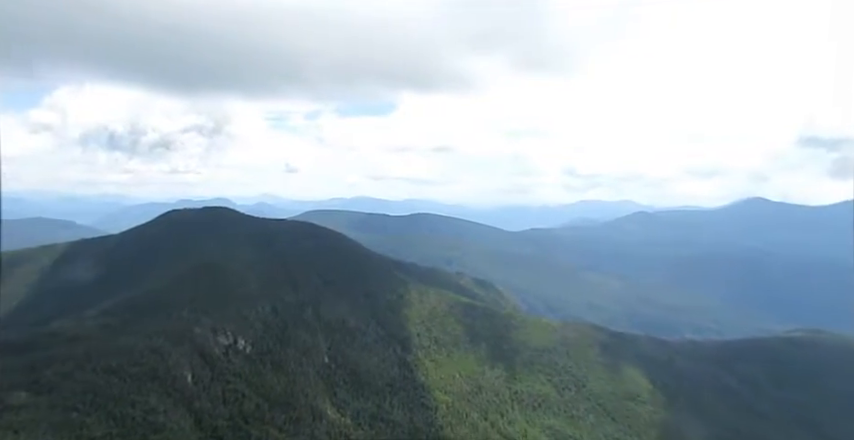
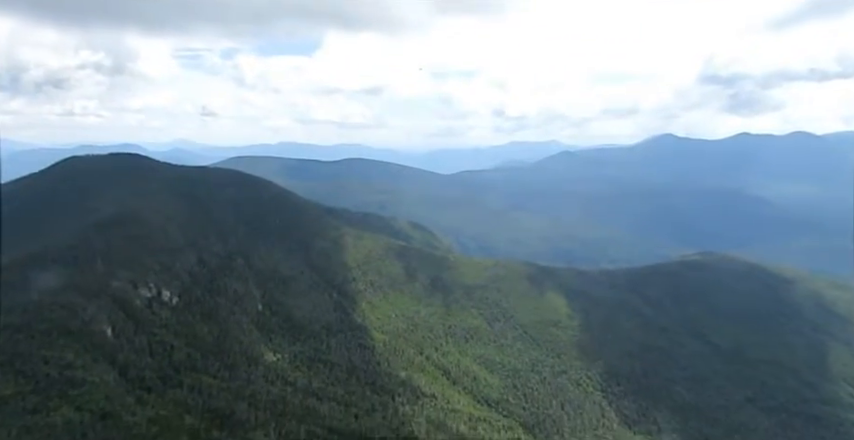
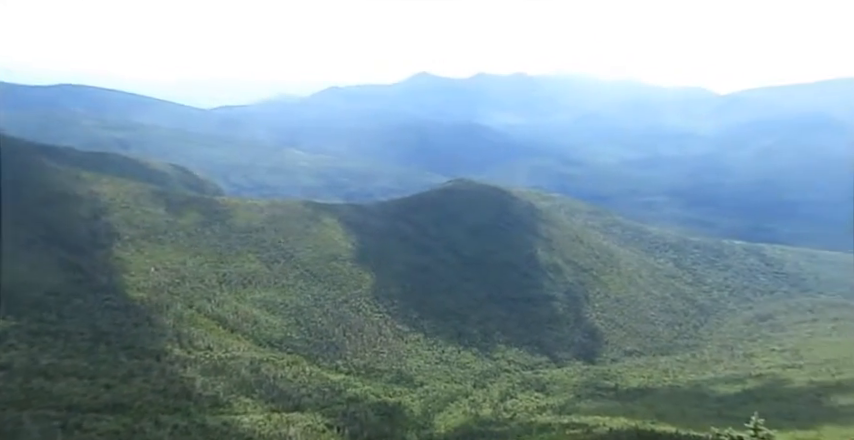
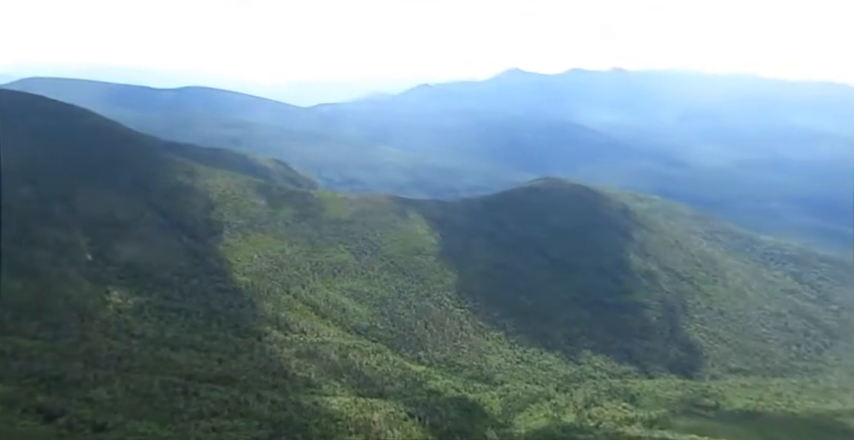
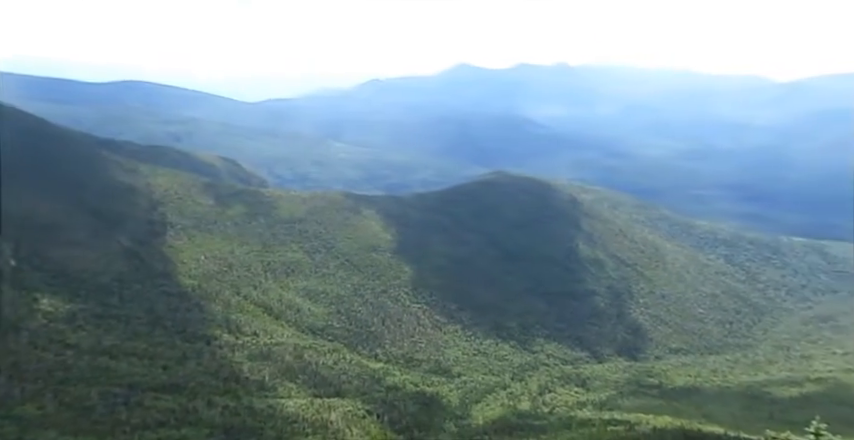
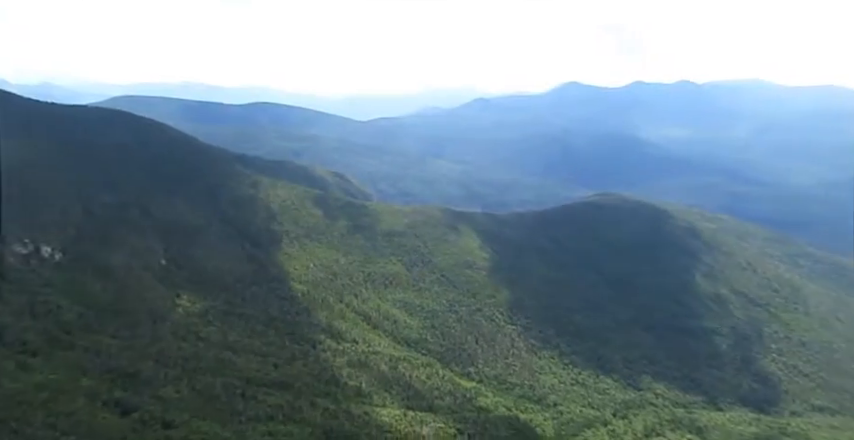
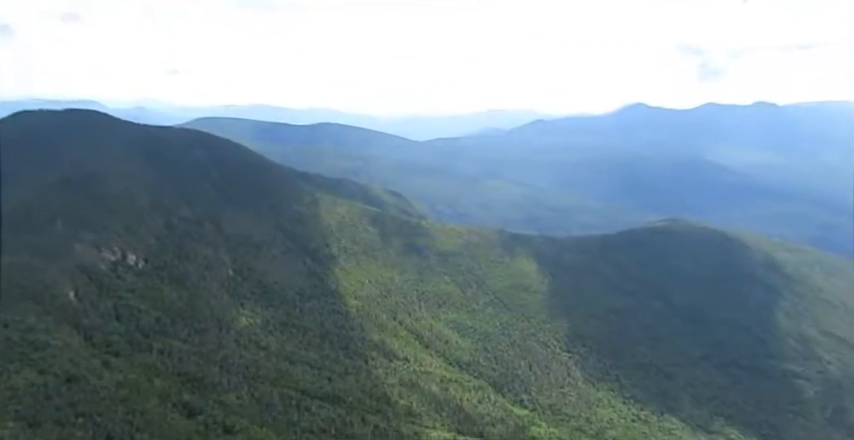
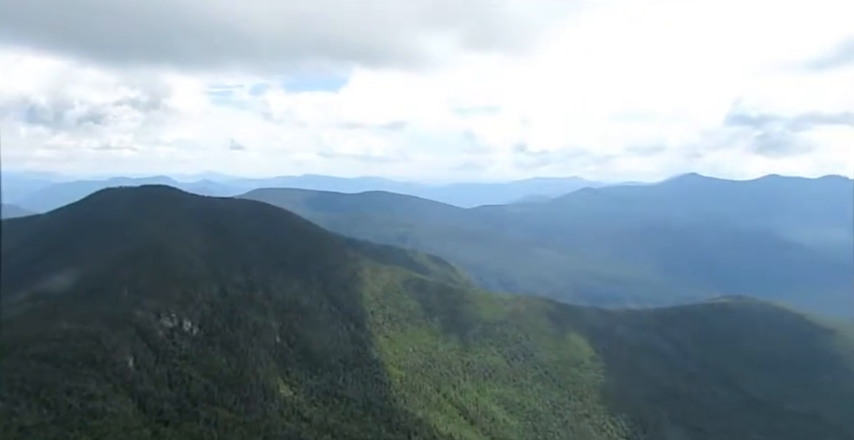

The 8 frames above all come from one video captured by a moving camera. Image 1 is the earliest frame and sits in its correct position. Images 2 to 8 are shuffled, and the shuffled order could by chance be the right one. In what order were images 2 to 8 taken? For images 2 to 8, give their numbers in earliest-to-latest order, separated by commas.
8, 2, 7, 6, 4, 5, 3
